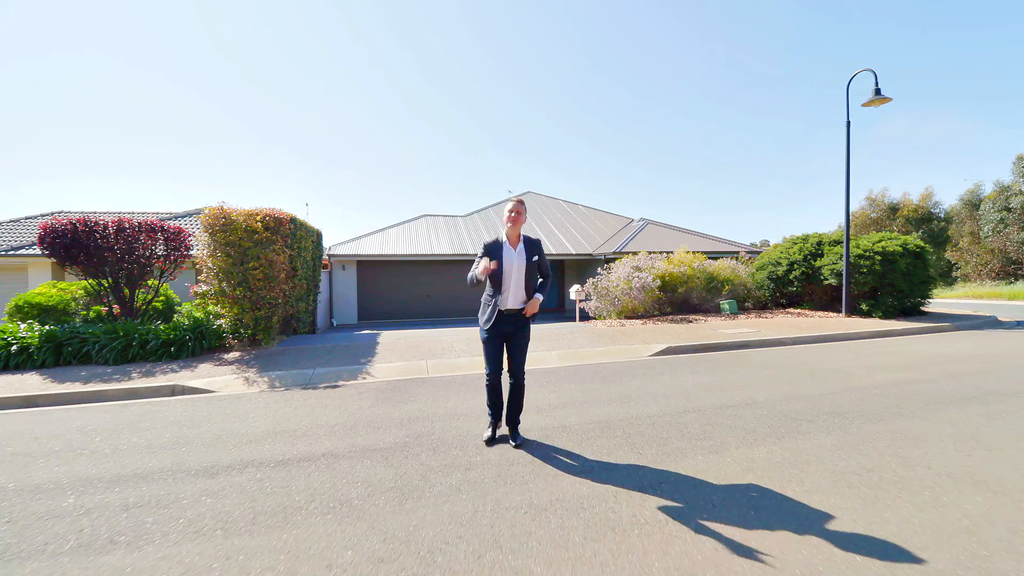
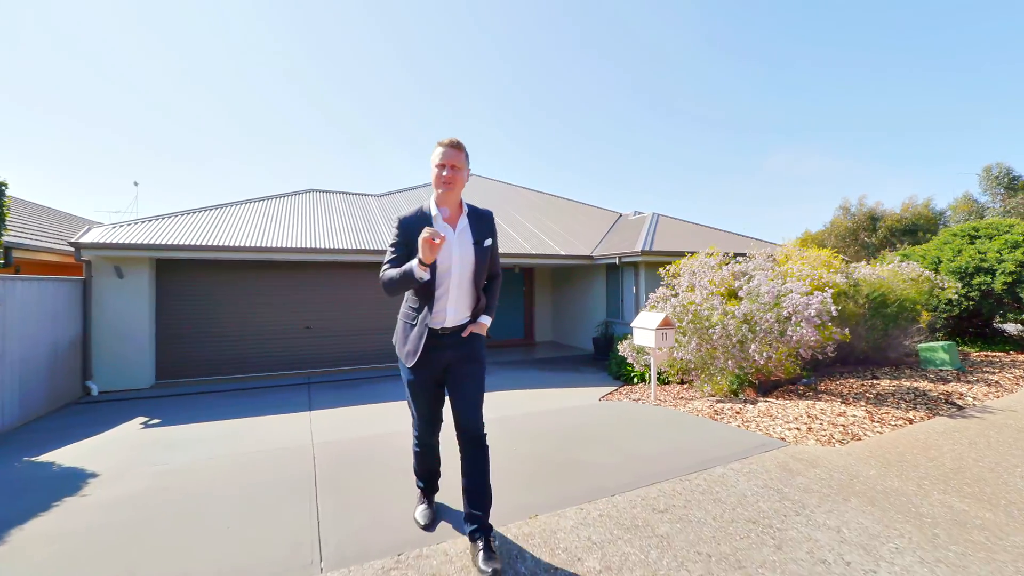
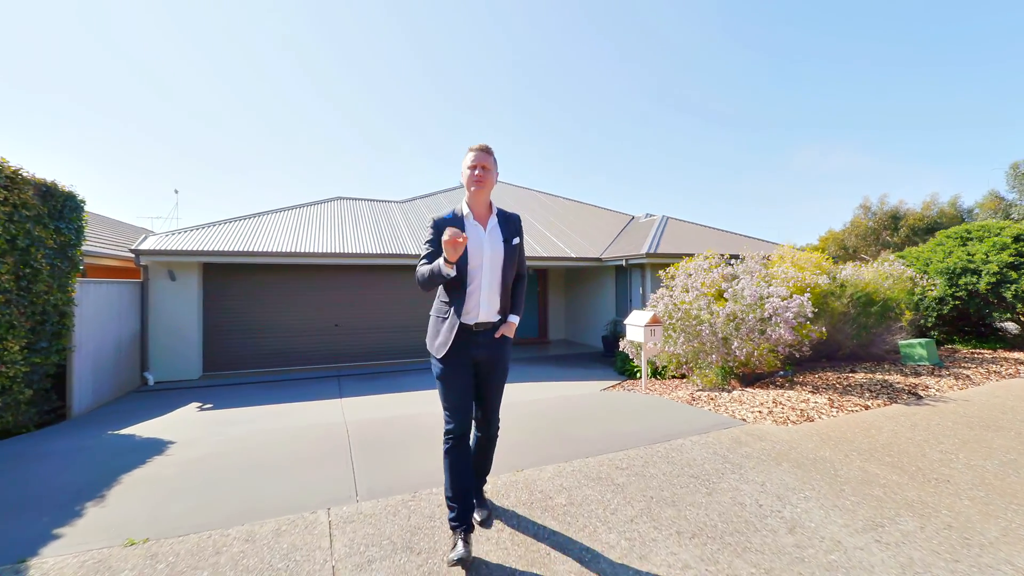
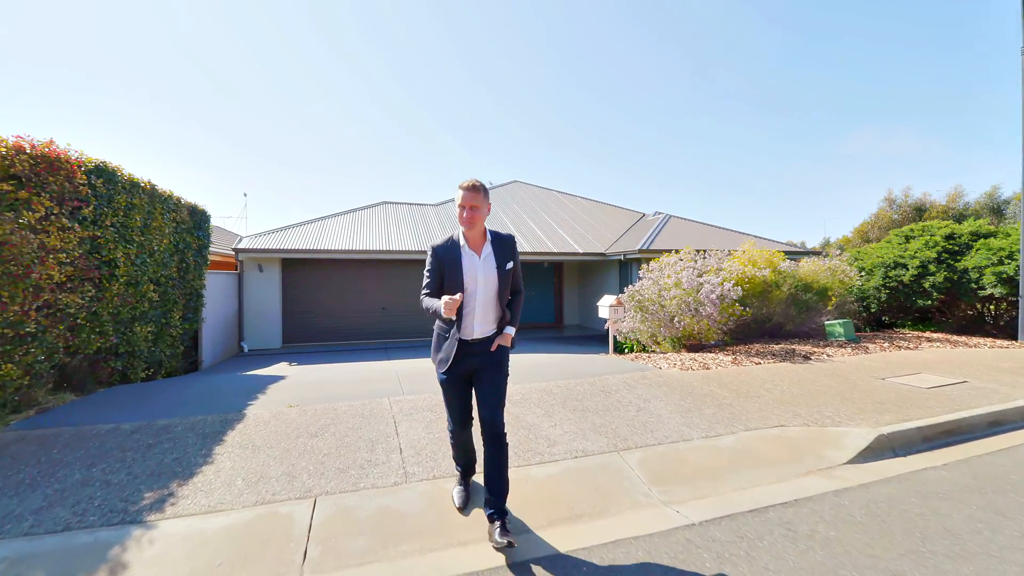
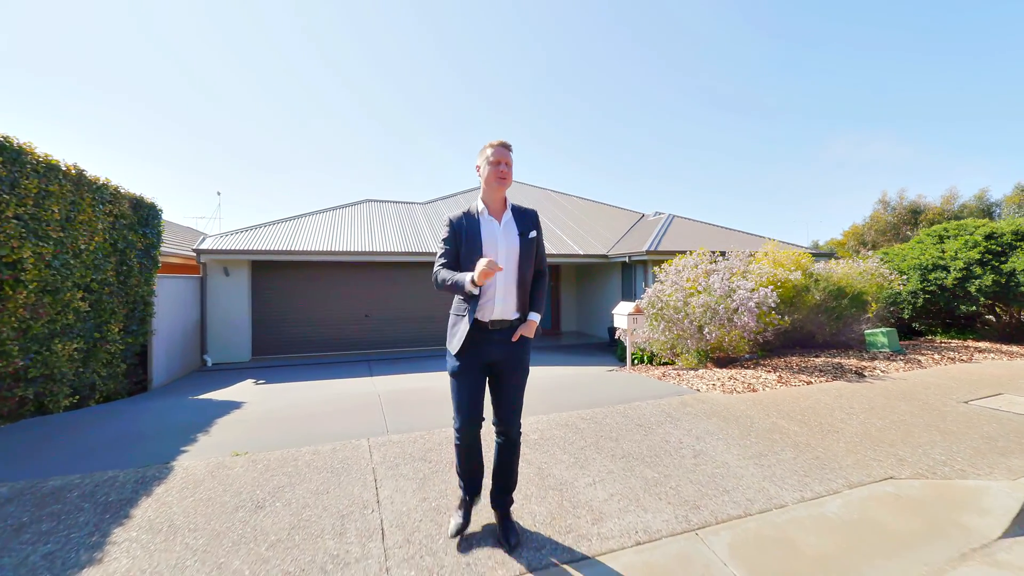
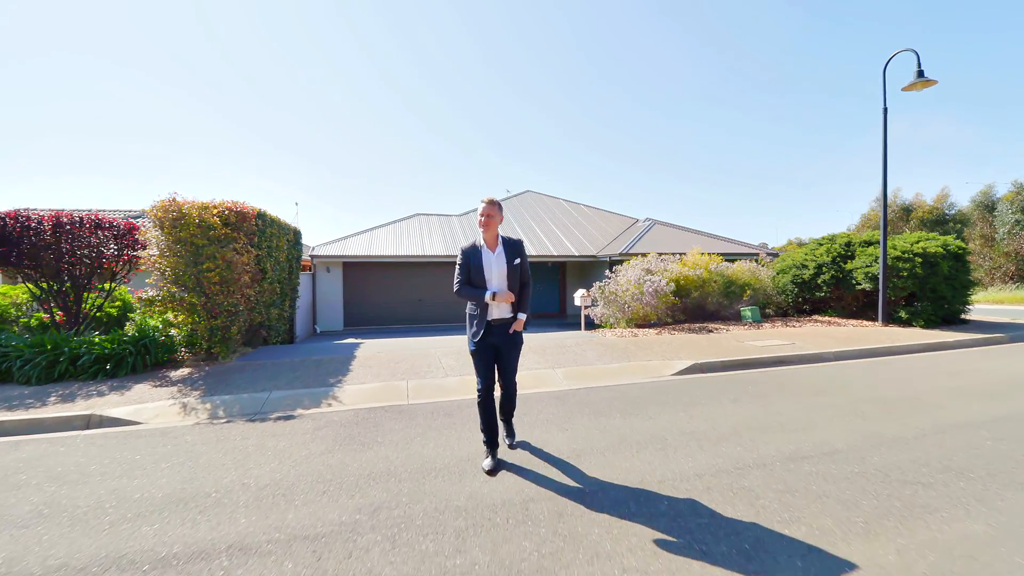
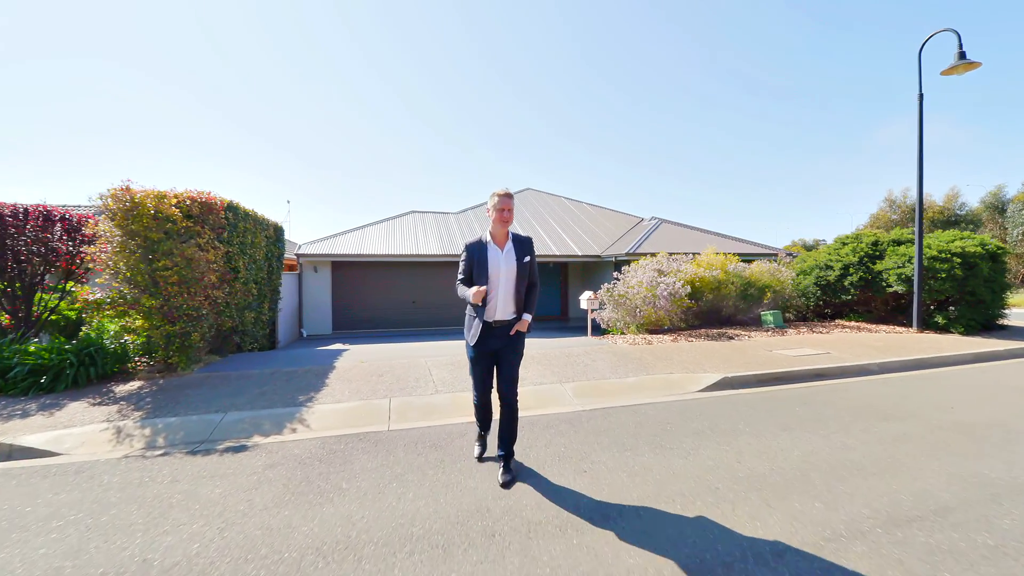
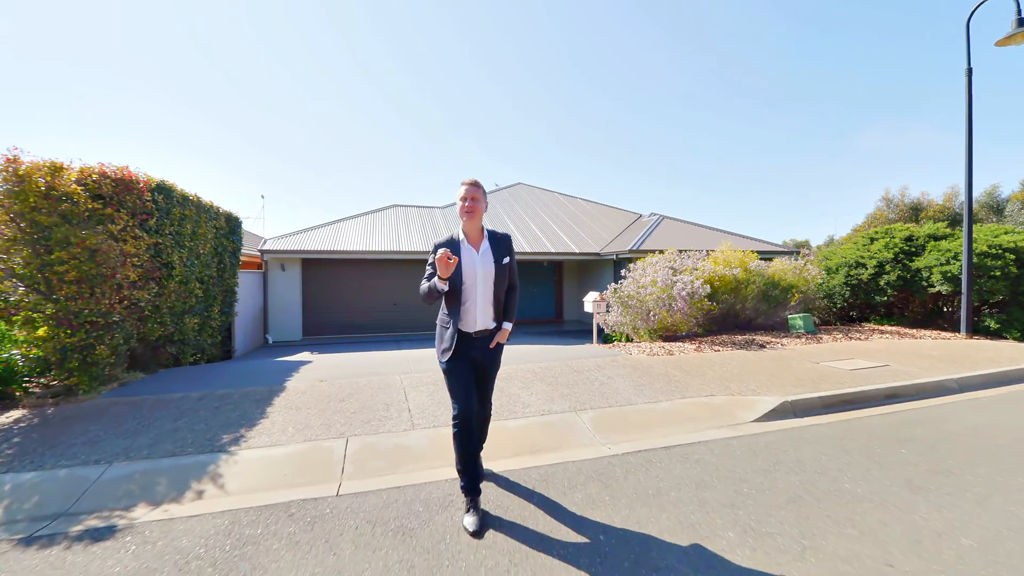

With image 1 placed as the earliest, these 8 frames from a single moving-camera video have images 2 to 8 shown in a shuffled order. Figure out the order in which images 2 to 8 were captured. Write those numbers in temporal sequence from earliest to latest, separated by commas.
6, 7, 8, 4, 5, 3, 2
